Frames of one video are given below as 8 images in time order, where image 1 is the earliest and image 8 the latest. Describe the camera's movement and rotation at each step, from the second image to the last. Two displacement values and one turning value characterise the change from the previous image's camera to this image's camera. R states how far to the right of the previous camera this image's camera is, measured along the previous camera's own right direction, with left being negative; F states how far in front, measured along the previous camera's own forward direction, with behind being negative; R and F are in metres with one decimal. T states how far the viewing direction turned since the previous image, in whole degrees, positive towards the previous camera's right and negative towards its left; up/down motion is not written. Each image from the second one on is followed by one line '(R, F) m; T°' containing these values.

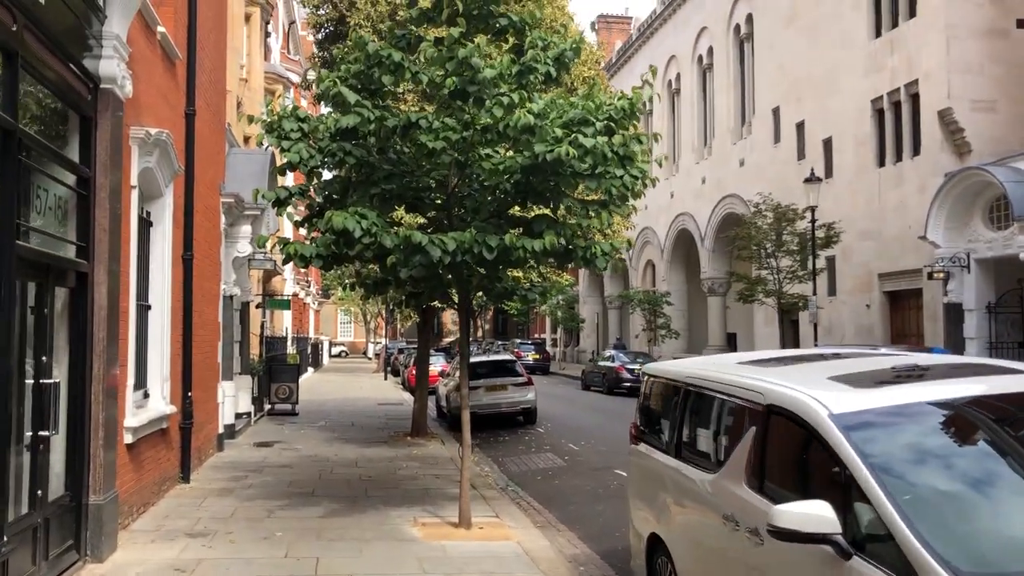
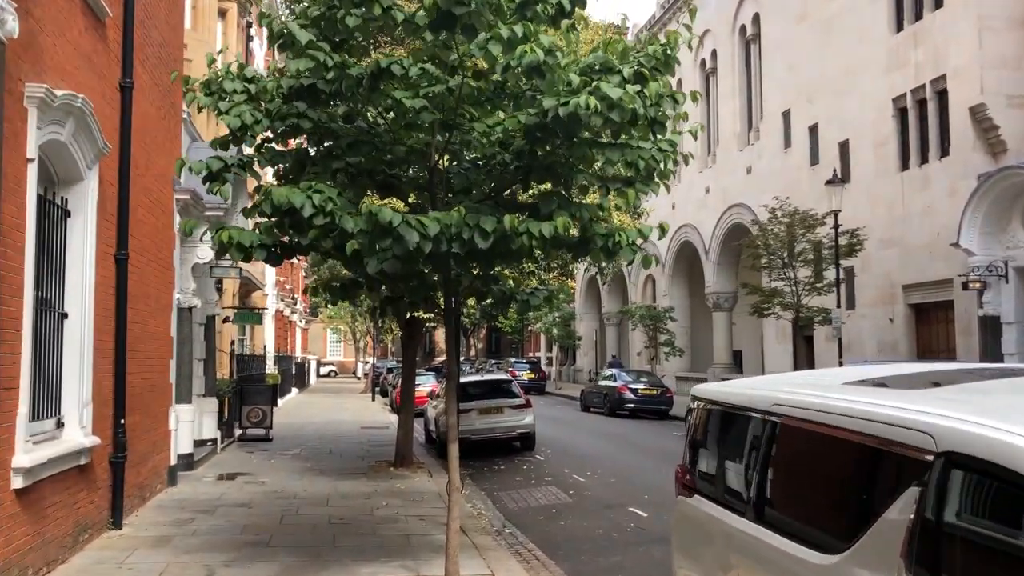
(-0.1, +1.8) m; 0°
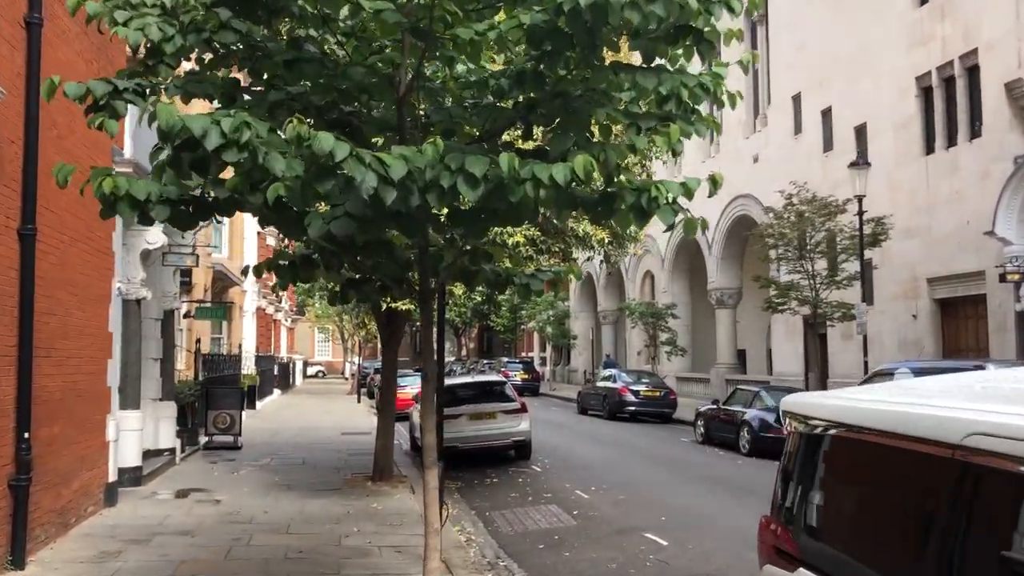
(0.0, +1.7) m; +1°
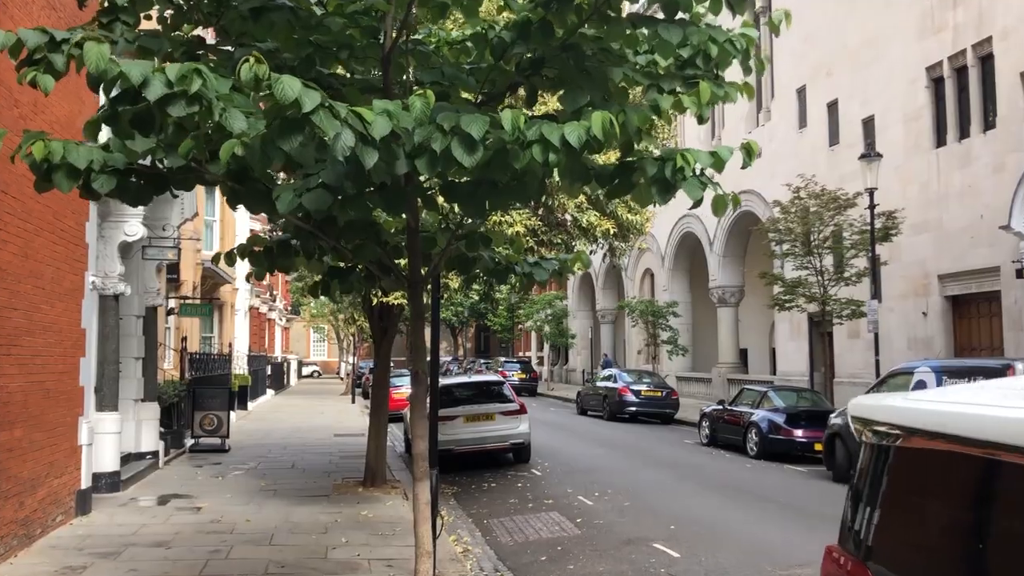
(0.0, +0.6) m; 0°
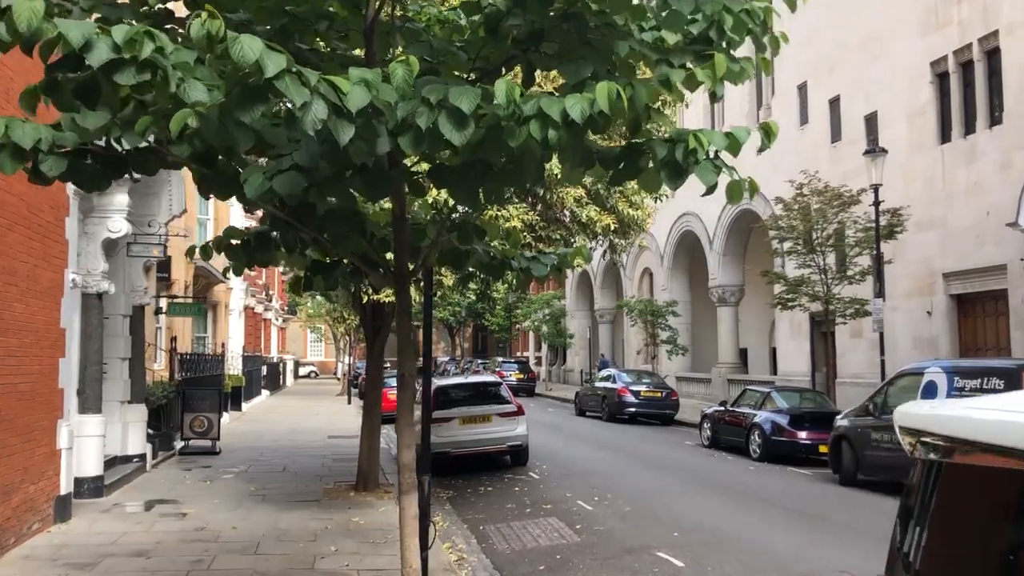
(0.0, +0.4) m; 0°
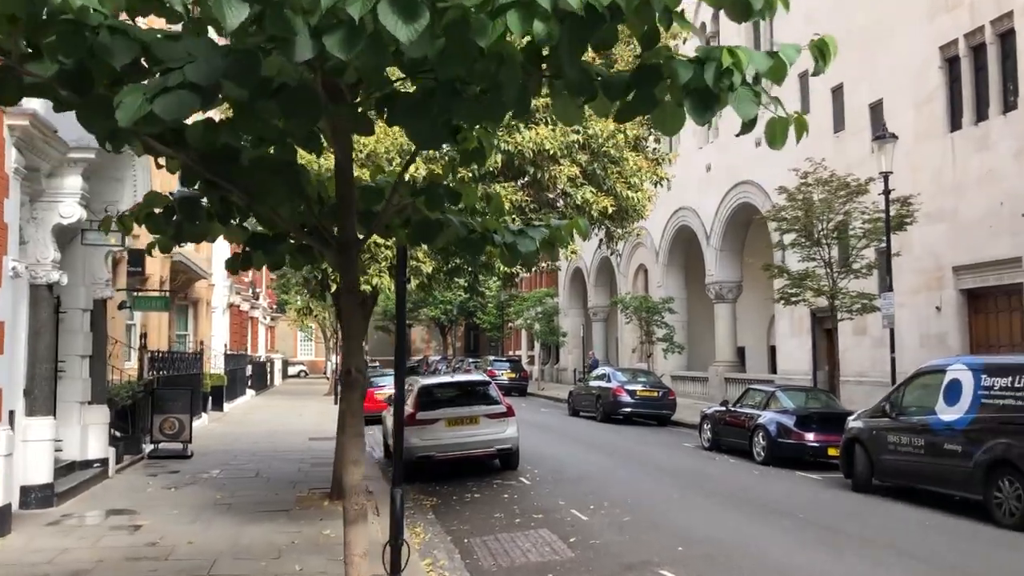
(+0.1, +0.9) m; 0°
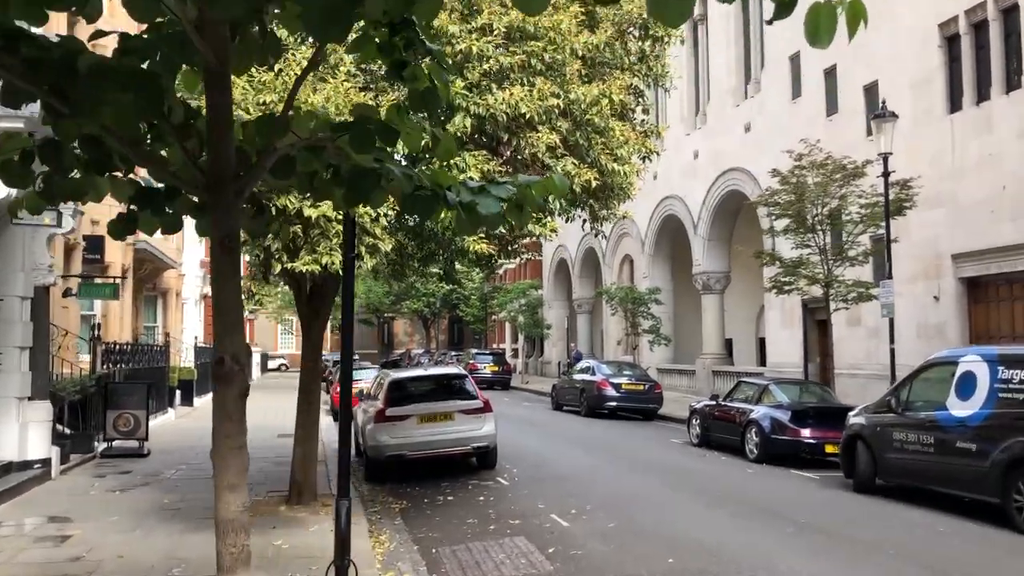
(+0.1, +0.9) m; +1°
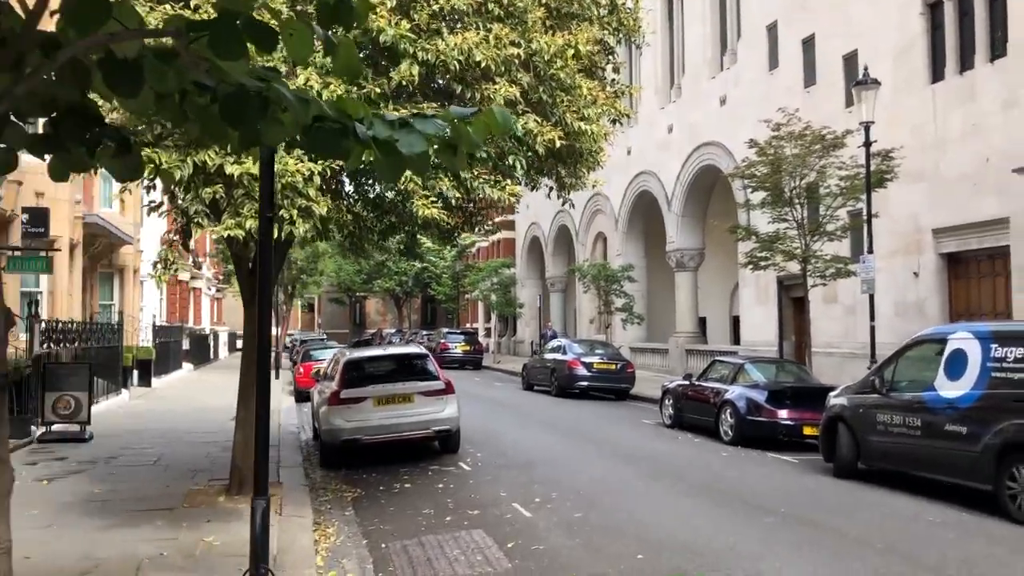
(+0.2, +0.7) m; +2°
